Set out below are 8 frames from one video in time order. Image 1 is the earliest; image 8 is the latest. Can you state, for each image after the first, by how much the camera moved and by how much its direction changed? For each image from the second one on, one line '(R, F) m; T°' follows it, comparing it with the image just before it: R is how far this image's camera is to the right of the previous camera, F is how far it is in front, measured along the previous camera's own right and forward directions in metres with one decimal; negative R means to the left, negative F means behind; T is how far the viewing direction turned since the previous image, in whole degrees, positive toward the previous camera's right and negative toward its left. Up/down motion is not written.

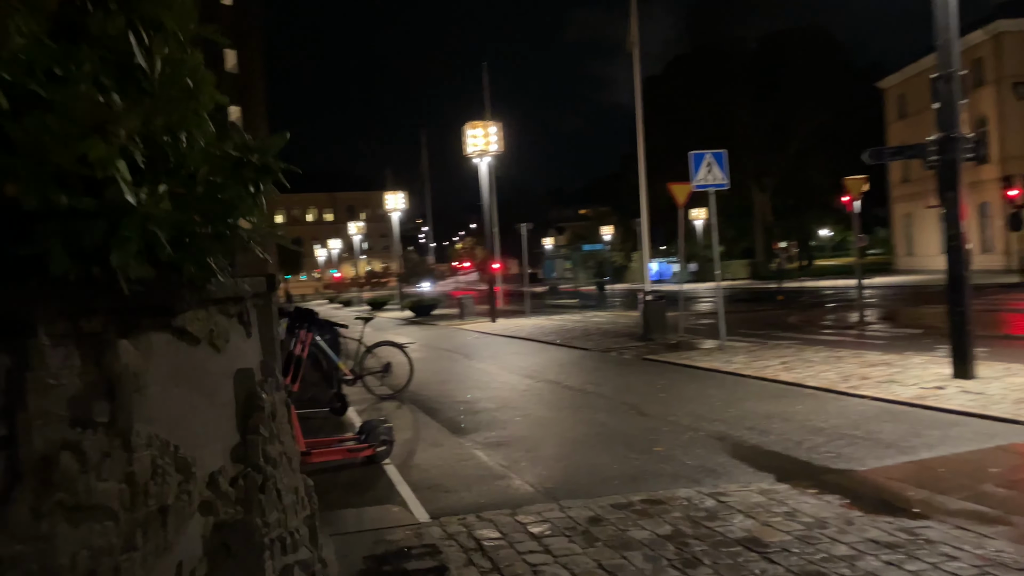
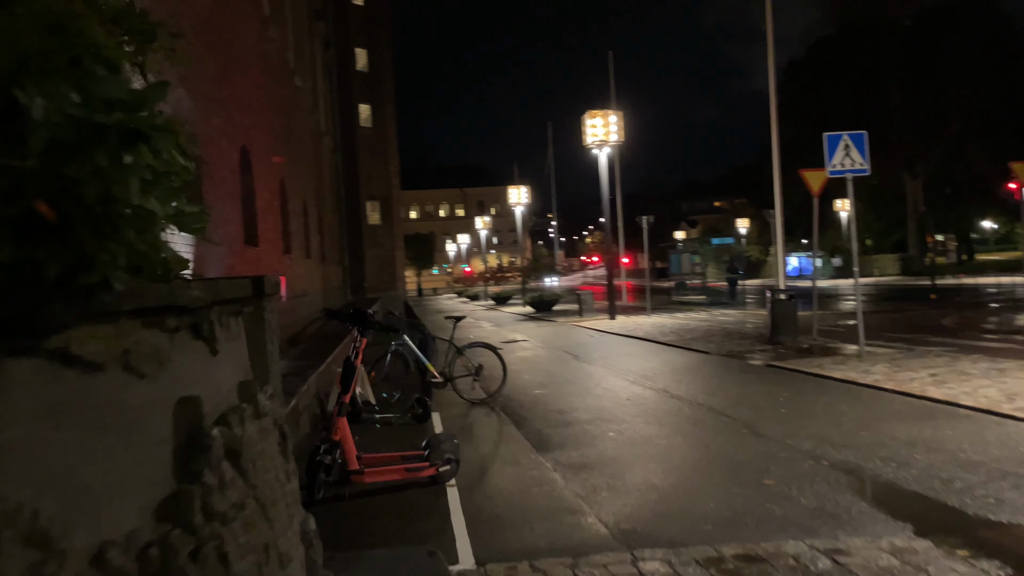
(+0.3, +0.8) m; -9°
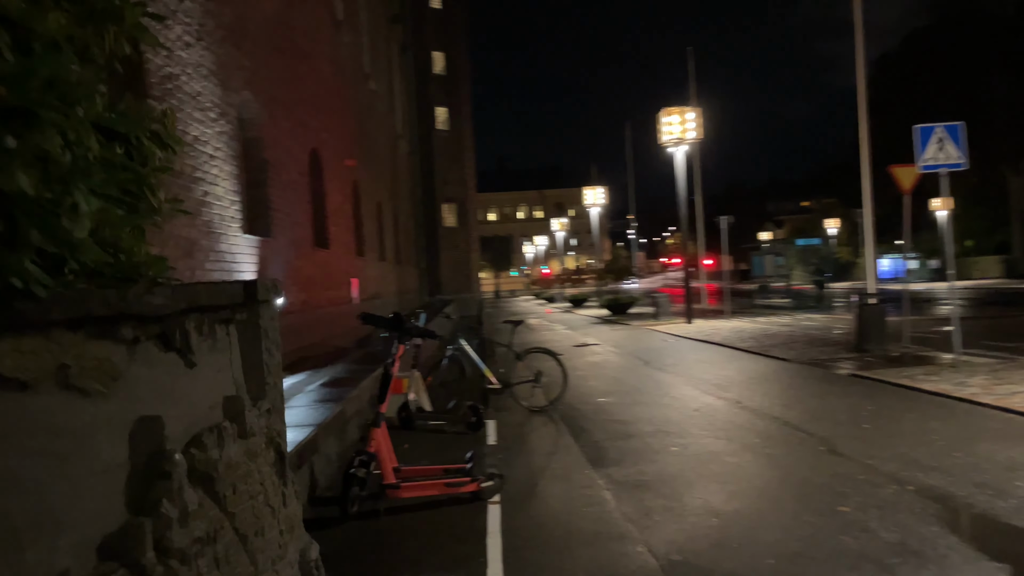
(+0.2, +0.4) m; -6°
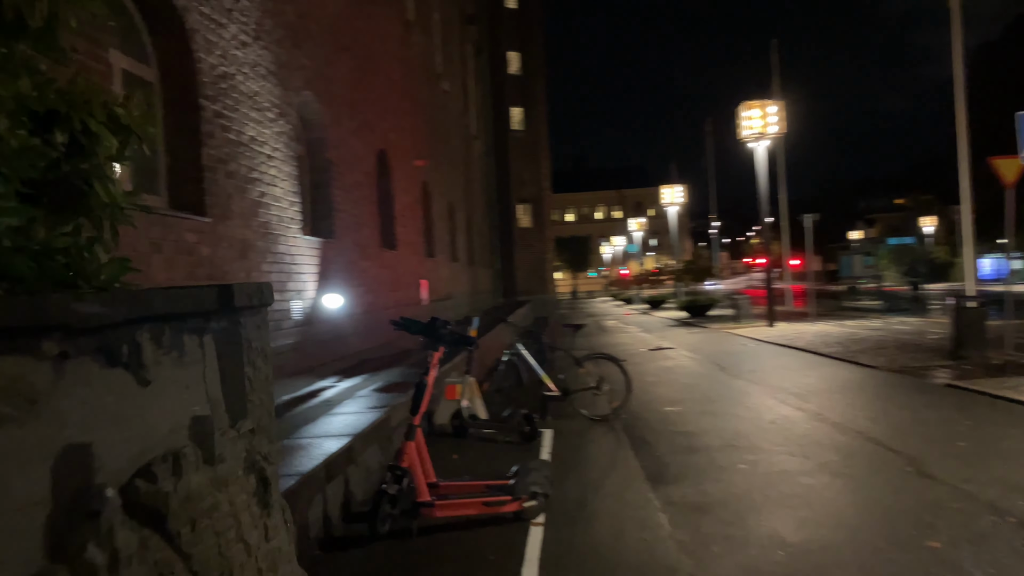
(+0.2, +0.4) m; -6°
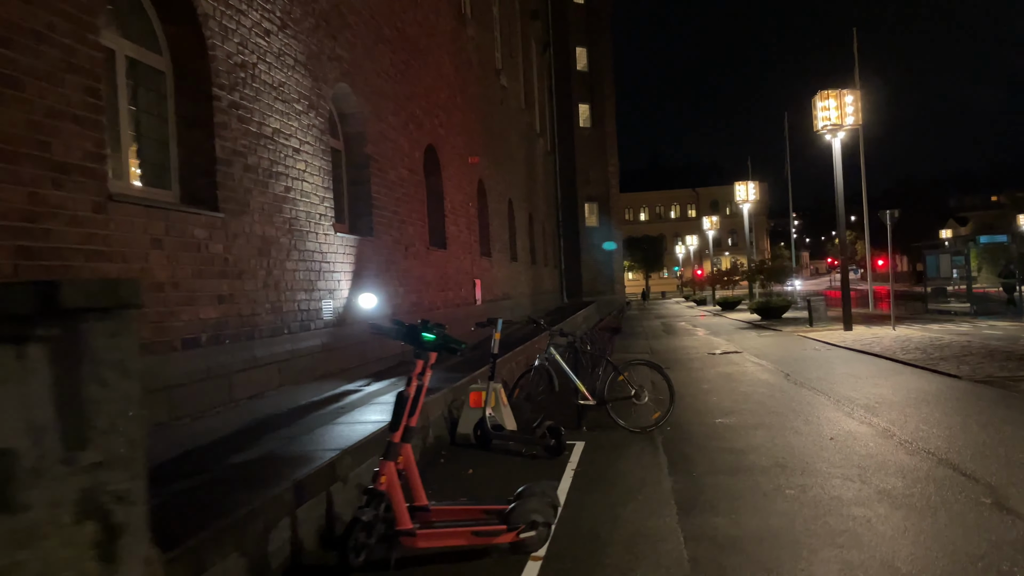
(+0.4, +0.6) m; -5°
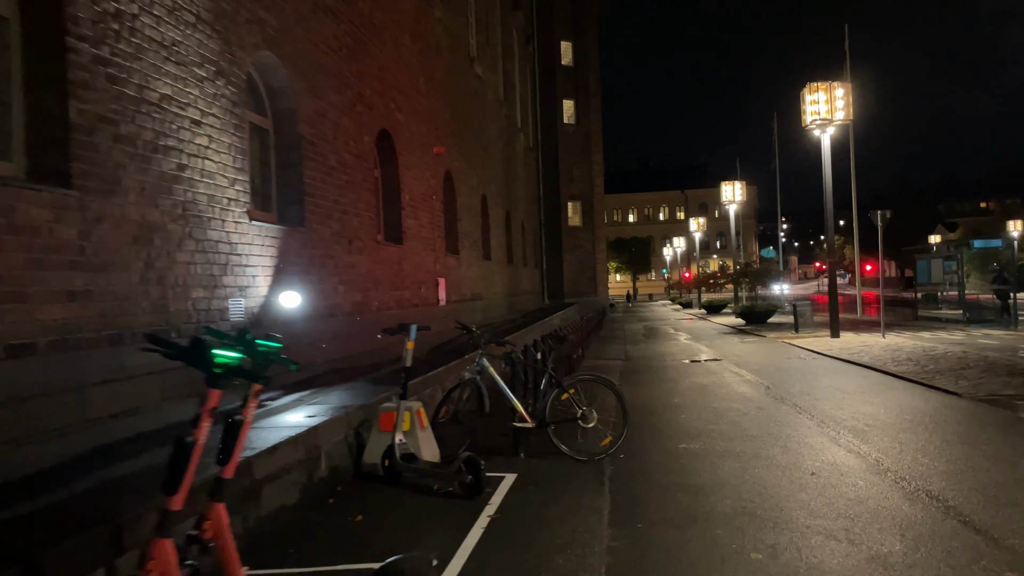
(+0.5, +1.2) m; +1°
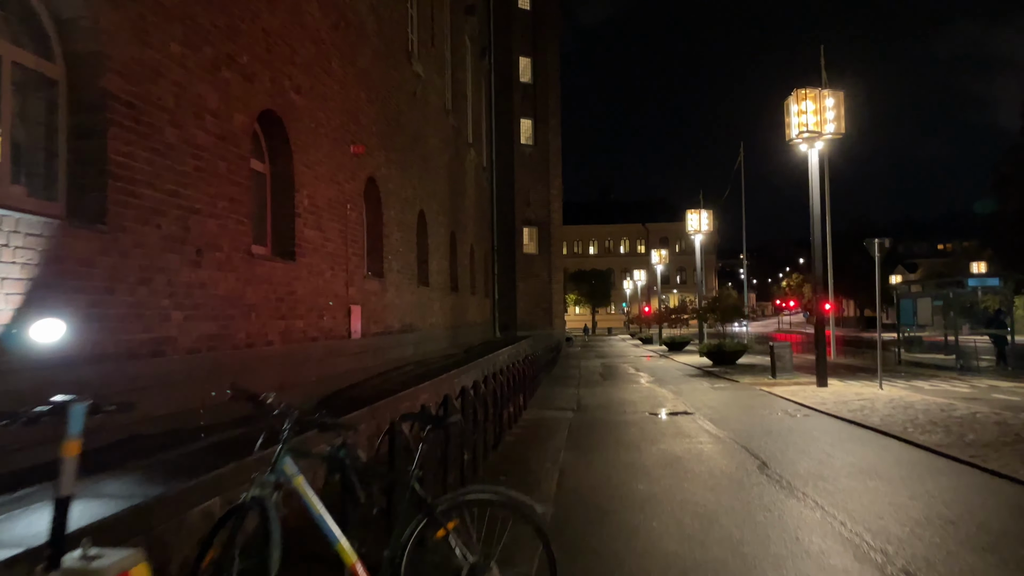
(+0.5, +3.0) m; +3°
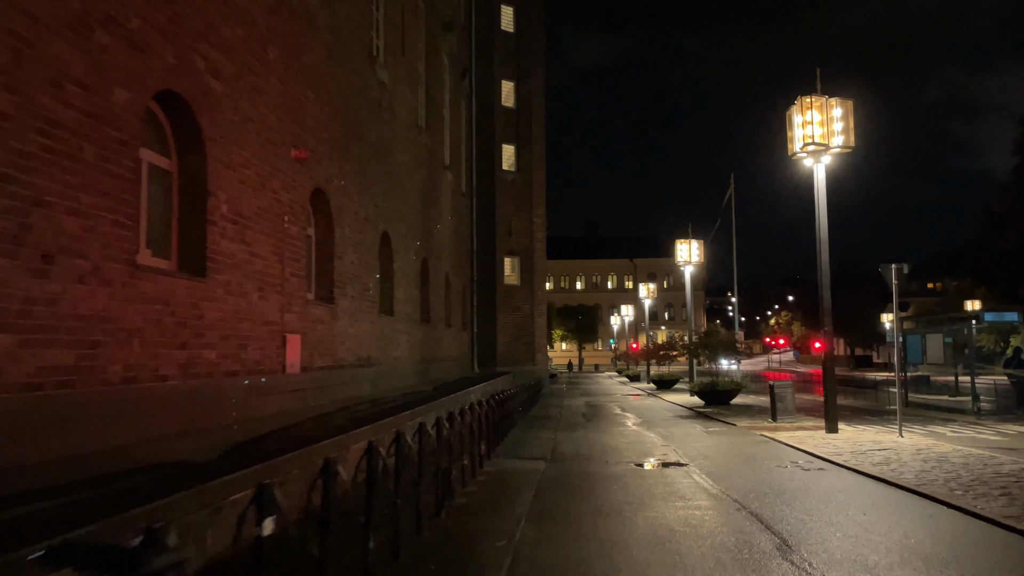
(+0.4, +1.9) m; +1°
